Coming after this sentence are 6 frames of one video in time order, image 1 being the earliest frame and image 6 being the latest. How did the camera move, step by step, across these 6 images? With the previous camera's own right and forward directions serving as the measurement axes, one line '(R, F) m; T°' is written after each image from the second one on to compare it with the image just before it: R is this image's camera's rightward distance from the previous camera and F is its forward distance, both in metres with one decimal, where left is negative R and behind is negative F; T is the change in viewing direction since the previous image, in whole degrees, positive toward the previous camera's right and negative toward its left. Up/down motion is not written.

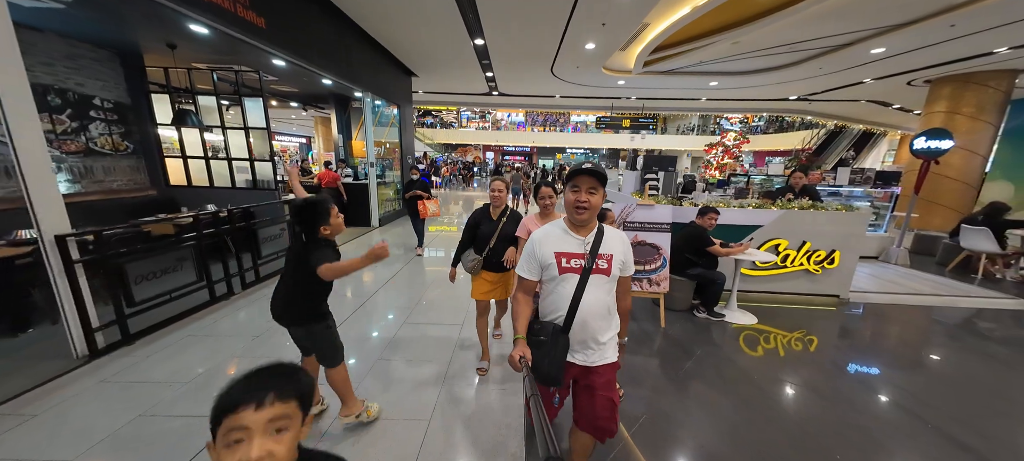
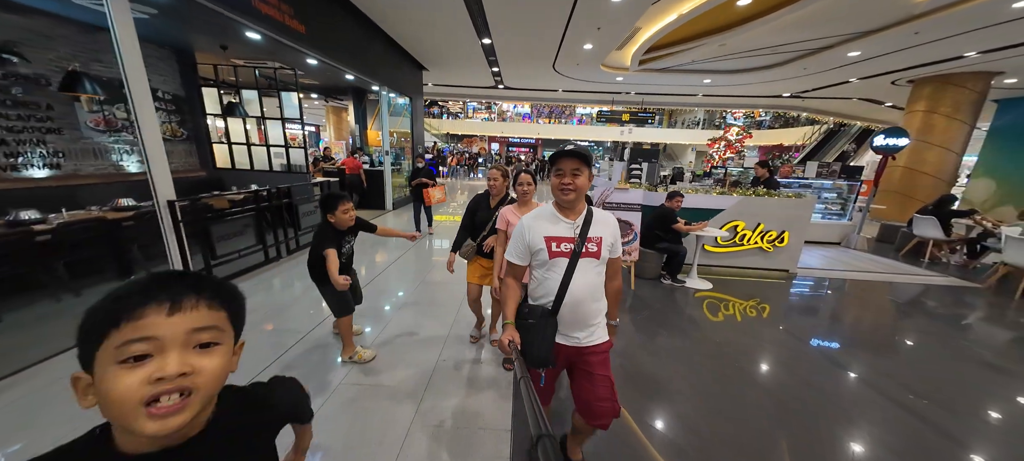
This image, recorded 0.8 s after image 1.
(+0.1, -0.6) m; -1°
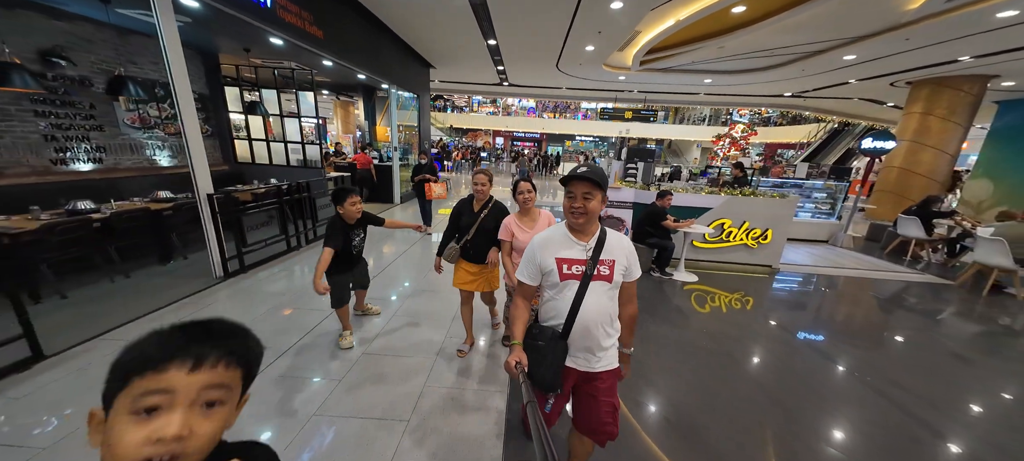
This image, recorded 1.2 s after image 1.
(0.0, -0.3) m; -1°
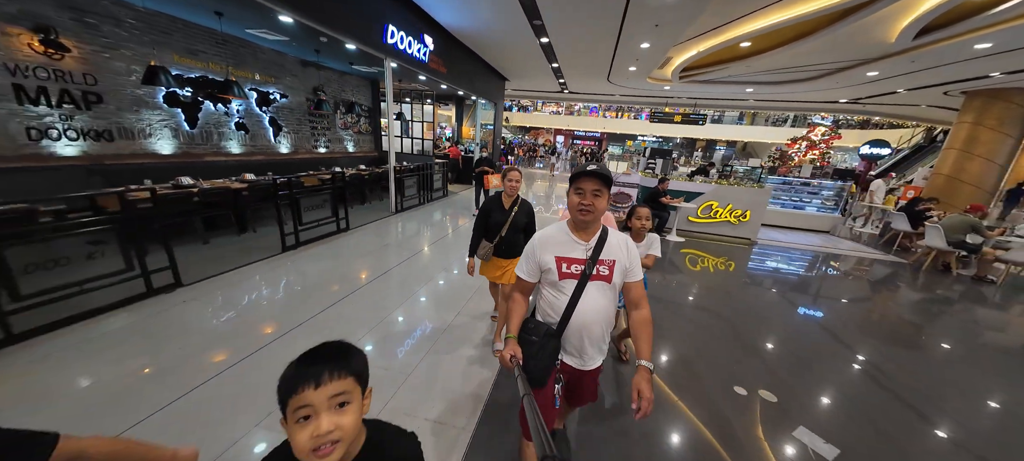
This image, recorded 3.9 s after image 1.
(+0.2, -2.0) m; -10°
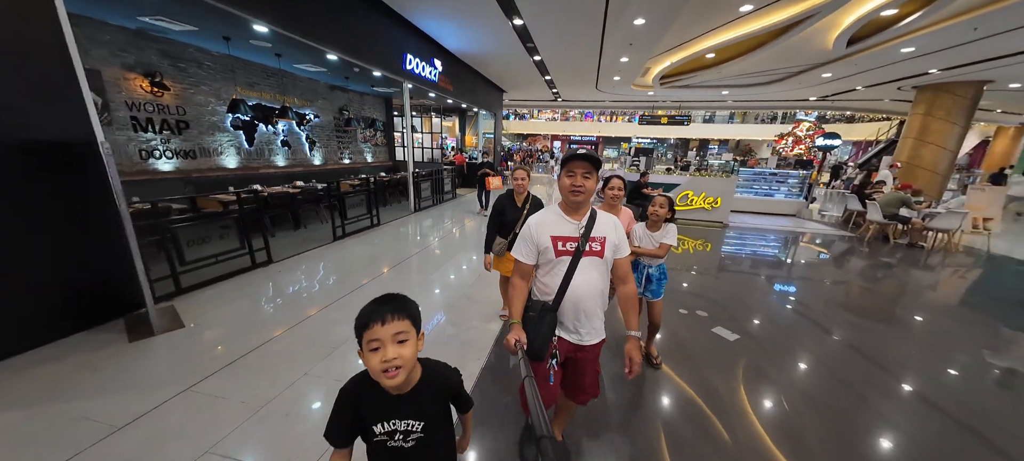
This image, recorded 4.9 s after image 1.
(-0.1, -0.9) m; 0°
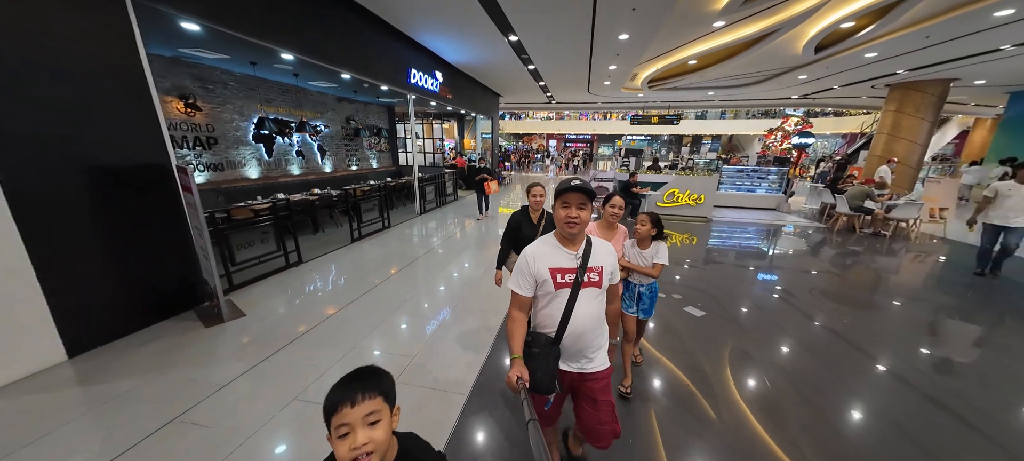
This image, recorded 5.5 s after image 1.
(0.0, -0.5) m; 0°
